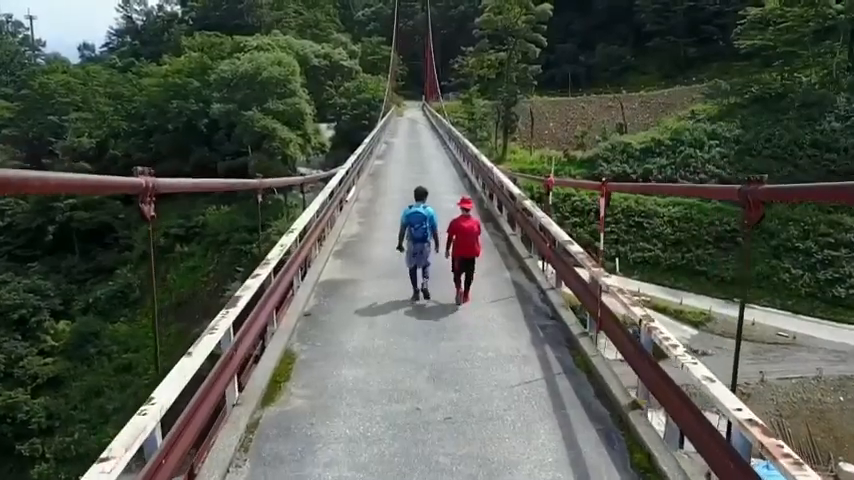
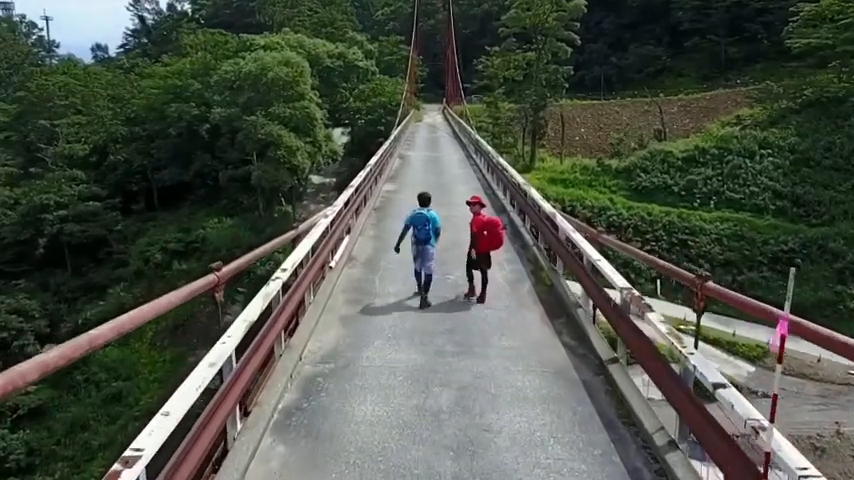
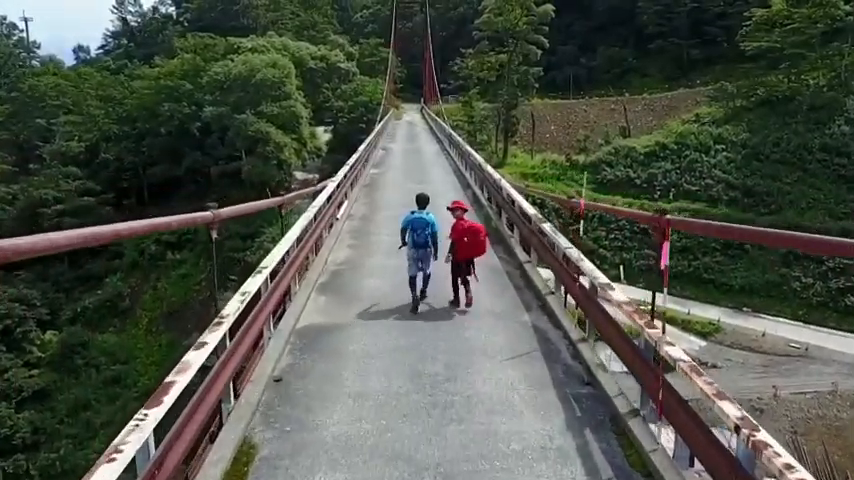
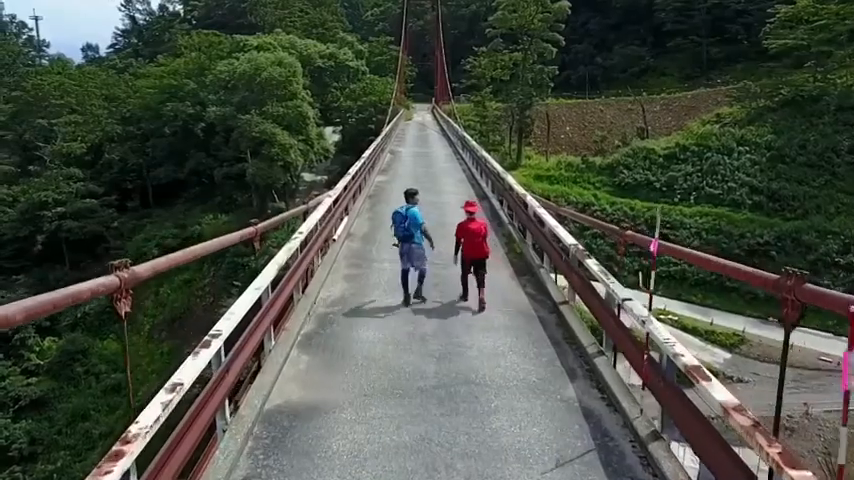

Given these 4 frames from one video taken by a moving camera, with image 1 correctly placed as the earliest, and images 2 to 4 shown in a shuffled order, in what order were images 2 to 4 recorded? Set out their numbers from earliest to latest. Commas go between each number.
3, 4, 2
